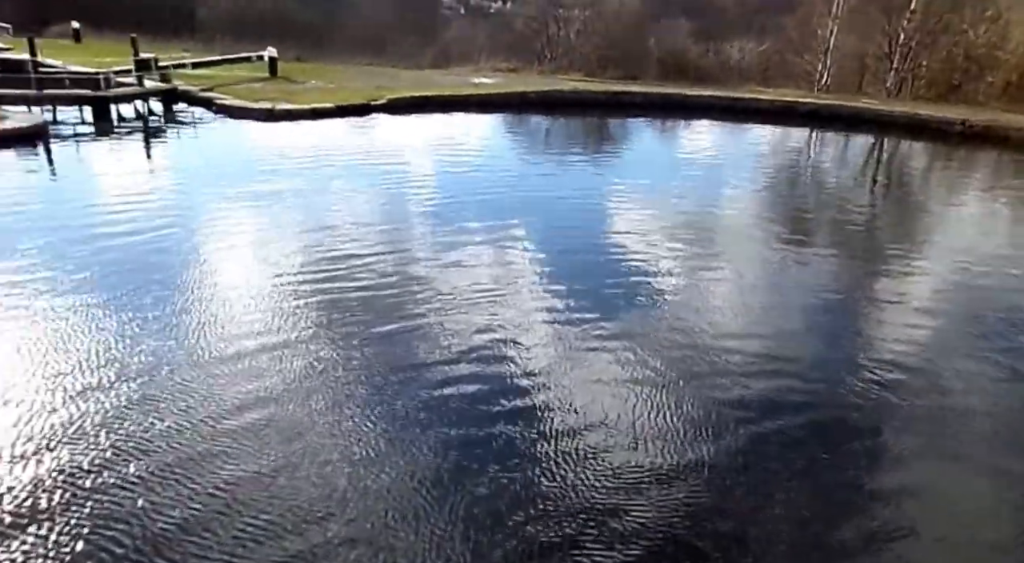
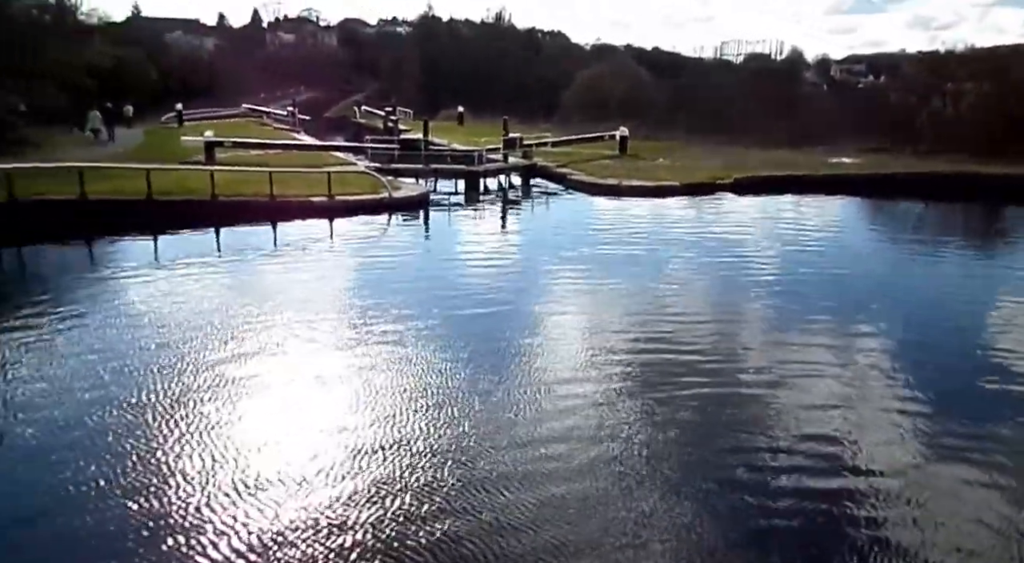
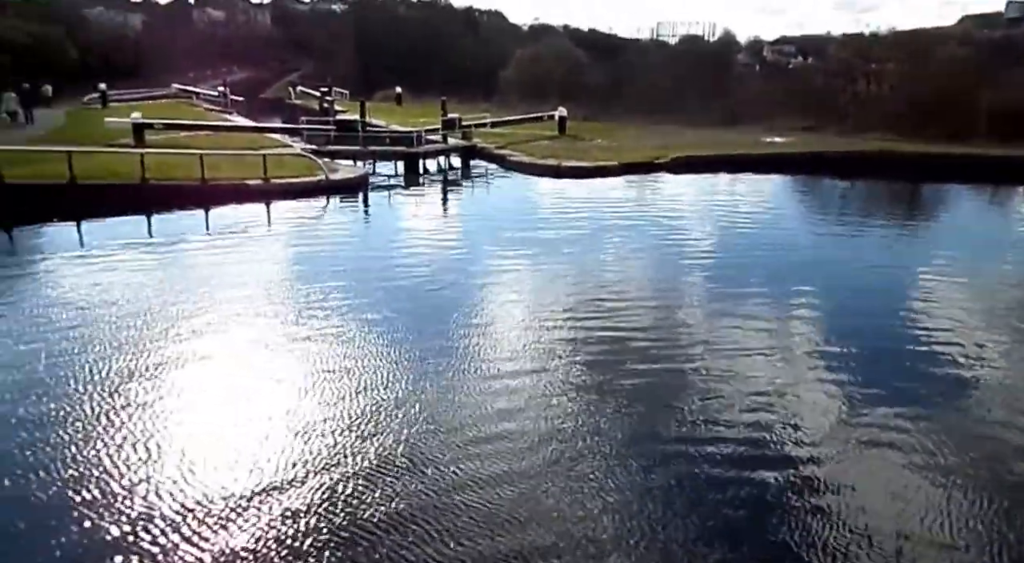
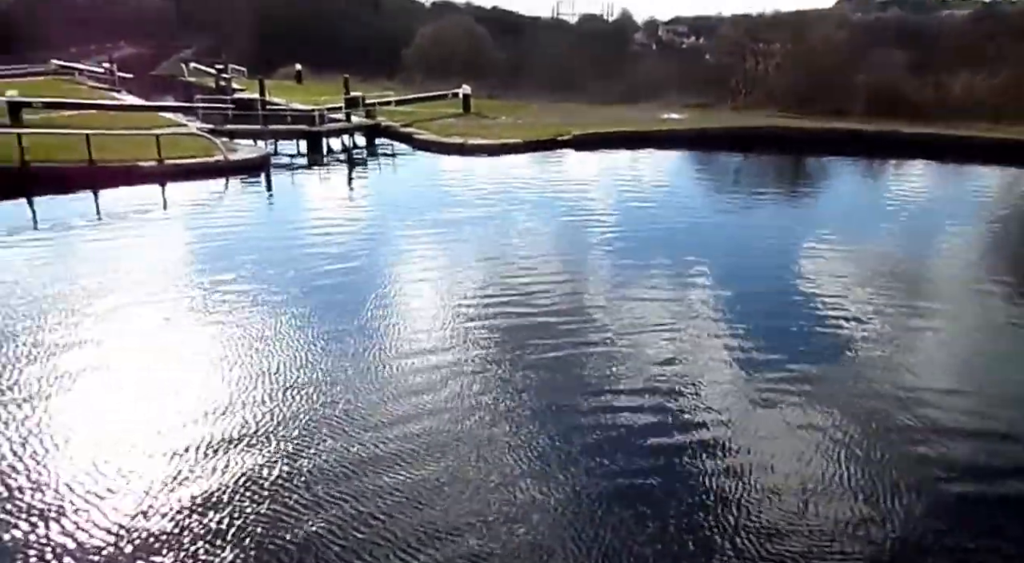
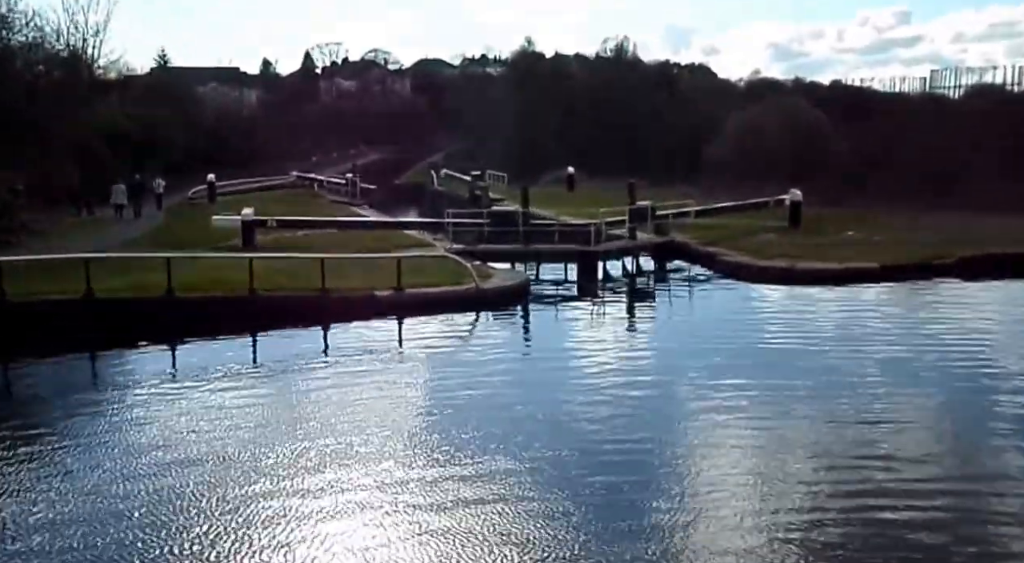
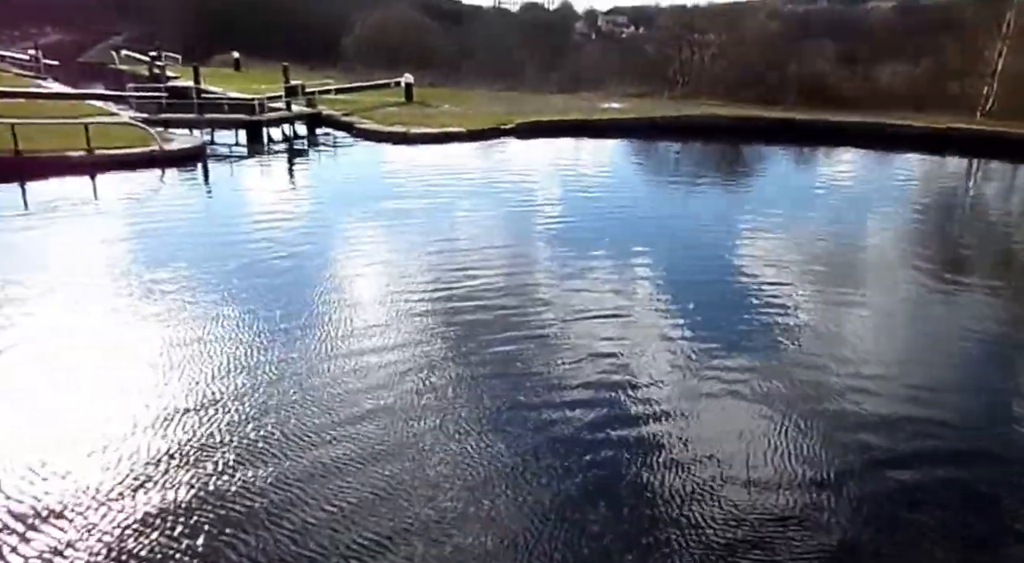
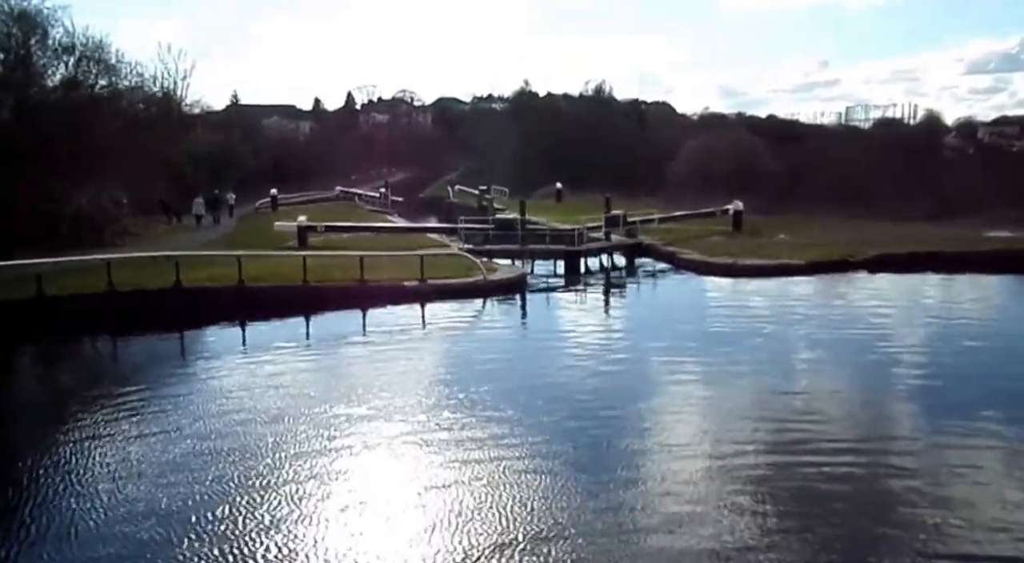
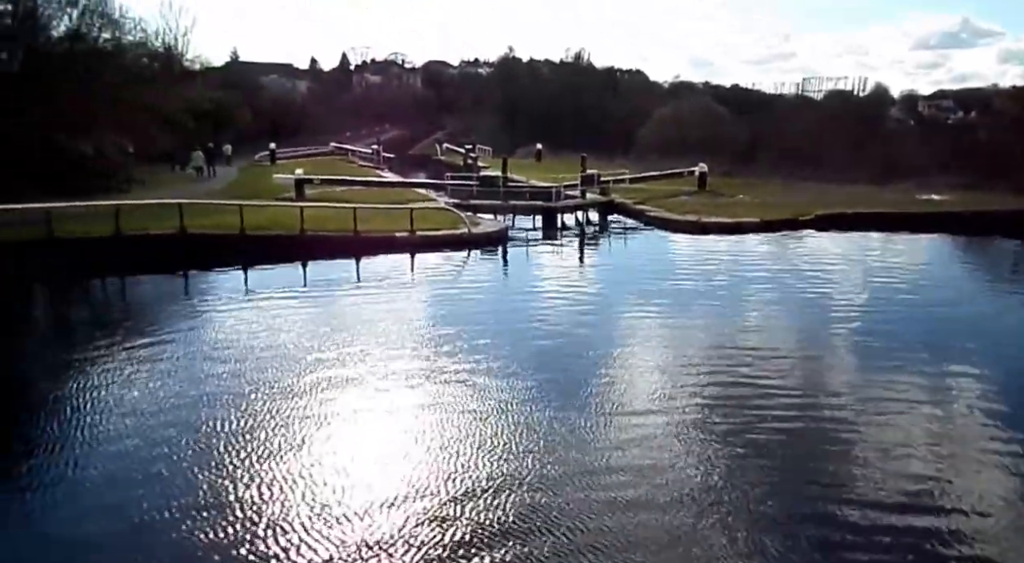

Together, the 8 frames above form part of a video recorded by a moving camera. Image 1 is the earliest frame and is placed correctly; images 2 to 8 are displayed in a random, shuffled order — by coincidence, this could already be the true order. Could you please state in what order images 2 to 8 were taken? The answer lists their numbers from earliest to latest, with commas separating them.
6, 4, 3, 2, 8, 7, 5
